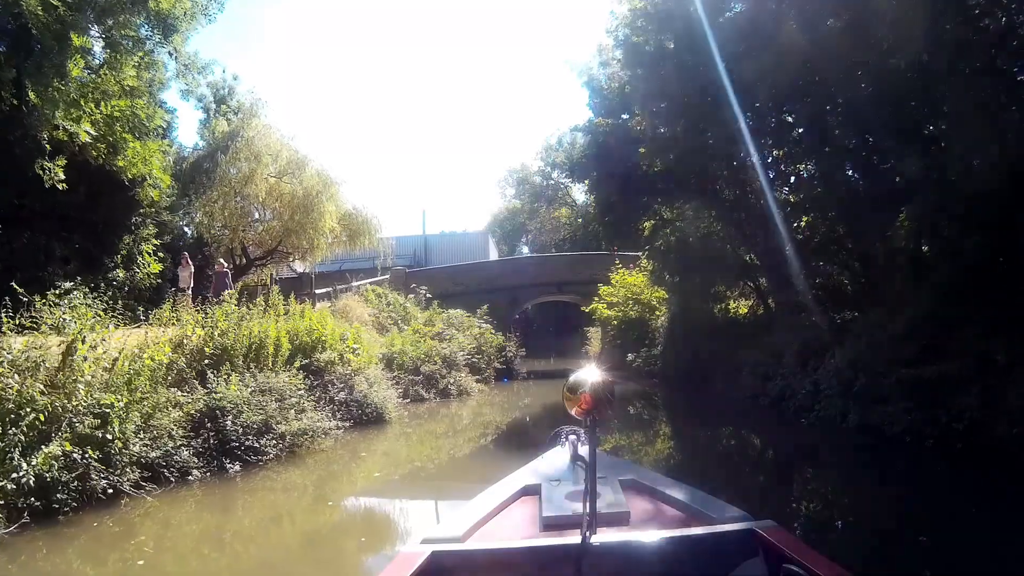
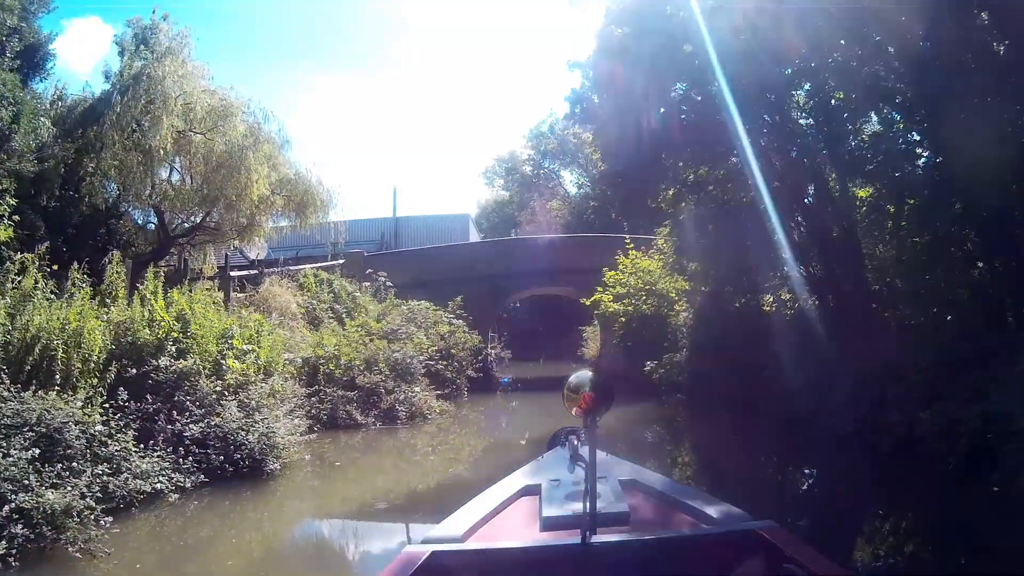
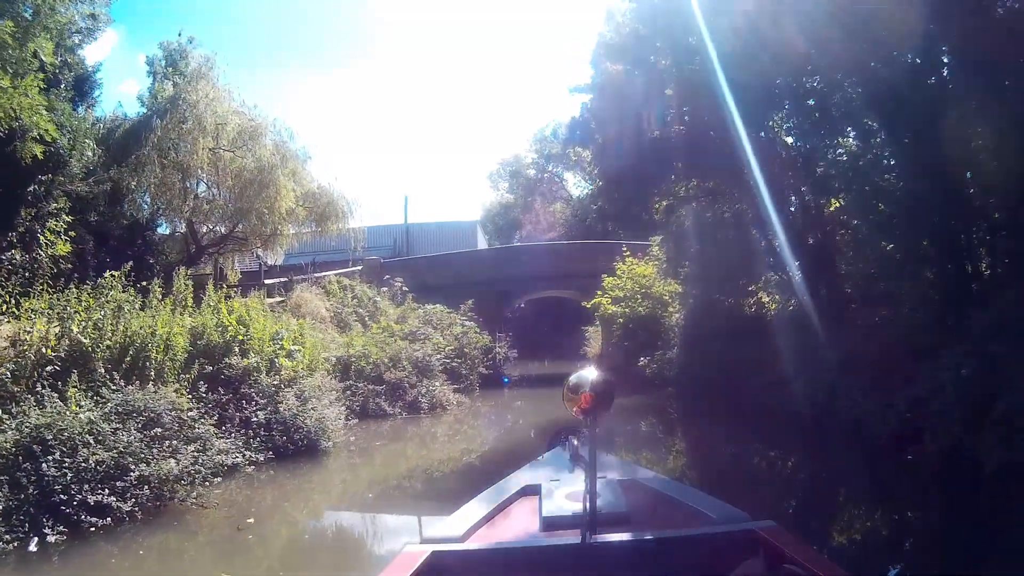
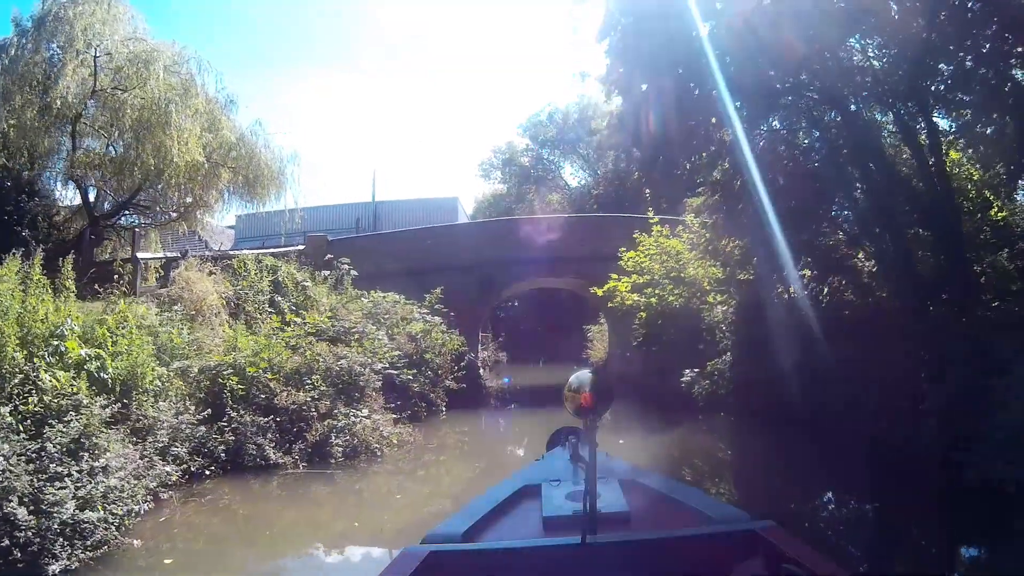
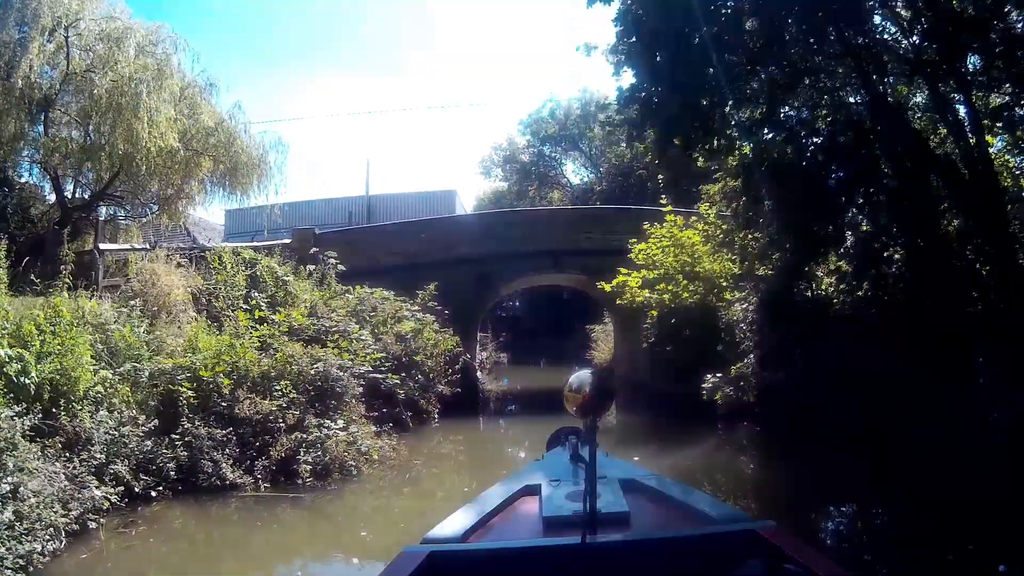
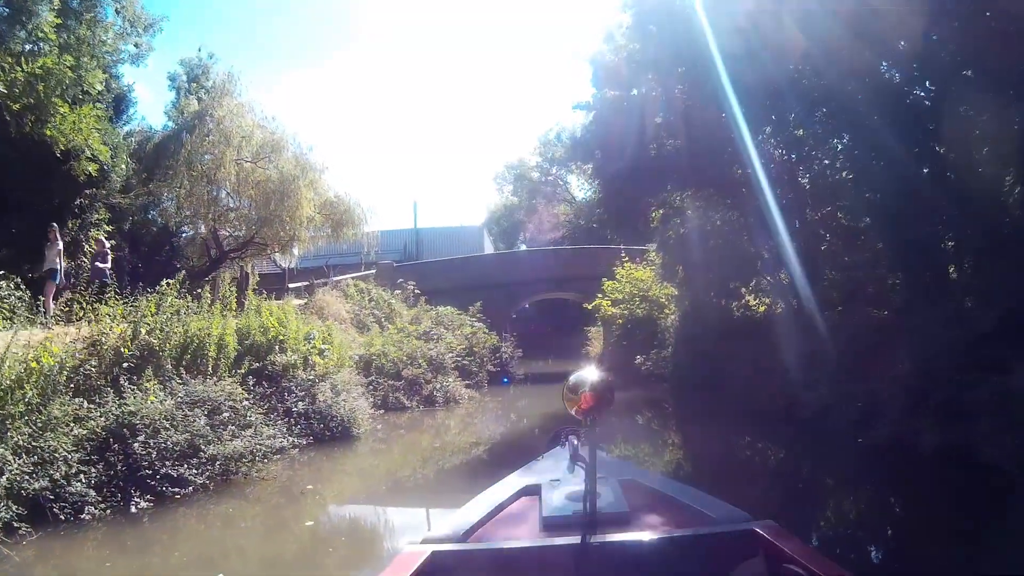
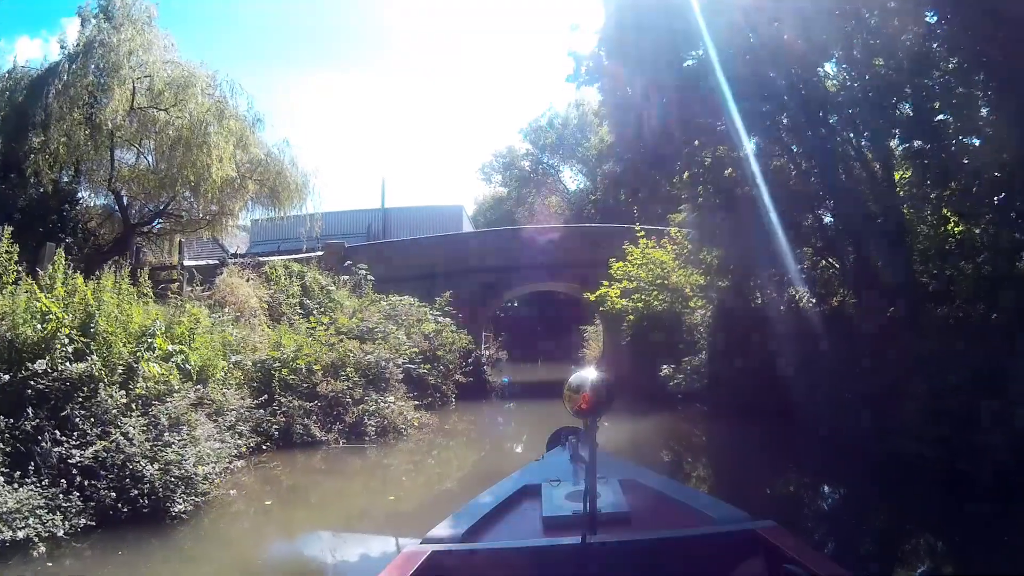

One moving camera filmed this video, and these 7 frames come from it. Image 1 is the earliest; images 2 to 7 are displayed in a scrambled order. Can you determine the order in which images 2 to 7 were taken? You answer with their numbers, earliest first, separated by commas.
6, 3, 2, 7, 4, 5
